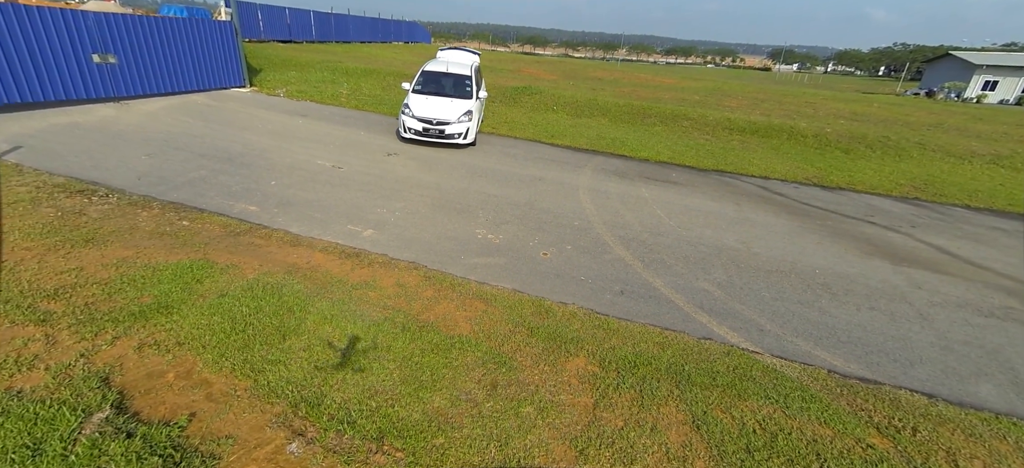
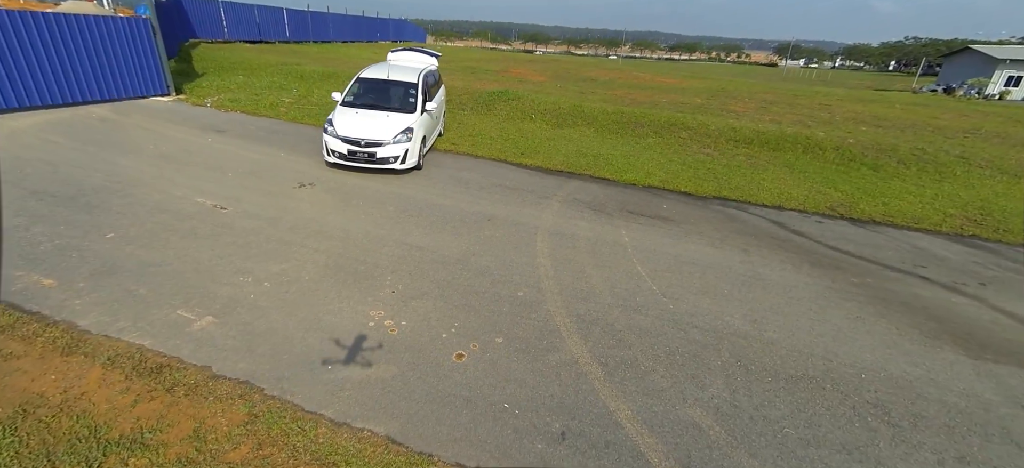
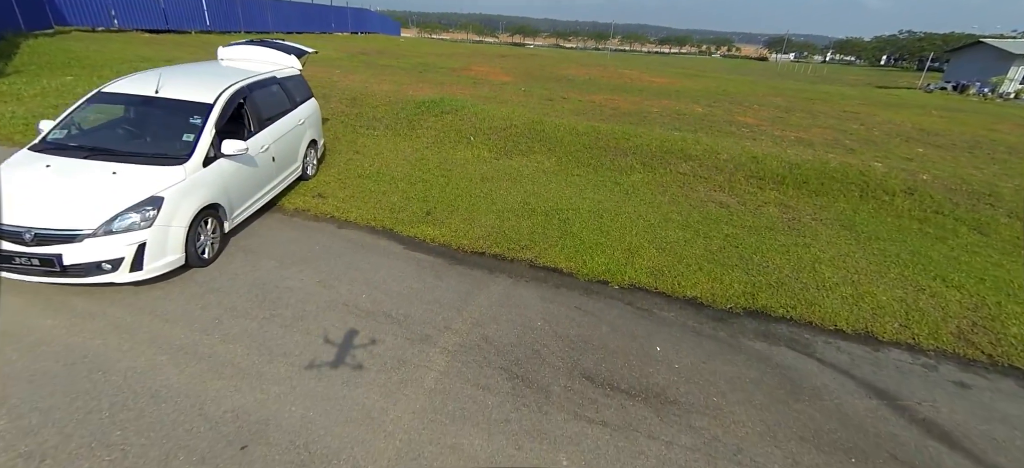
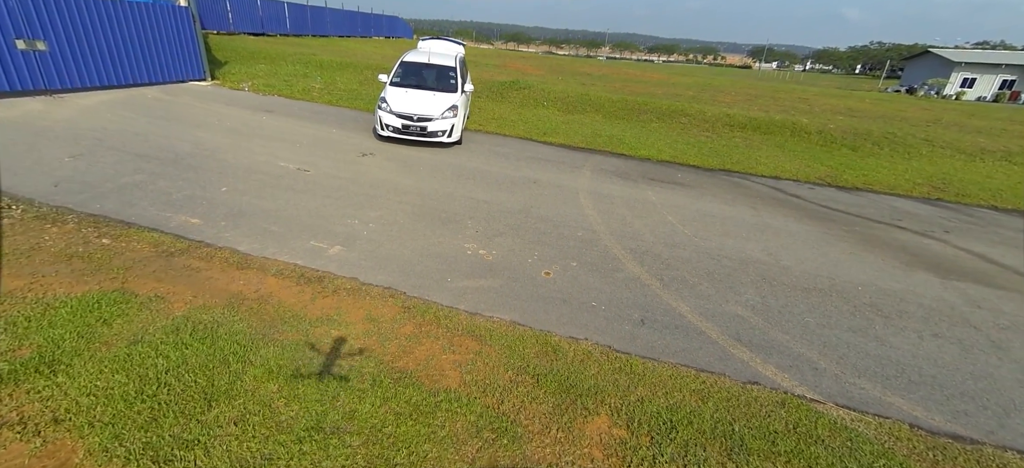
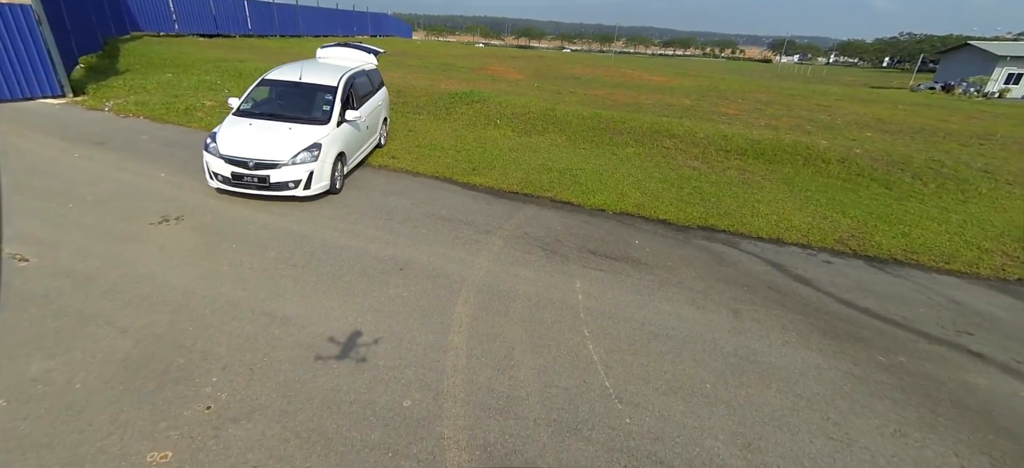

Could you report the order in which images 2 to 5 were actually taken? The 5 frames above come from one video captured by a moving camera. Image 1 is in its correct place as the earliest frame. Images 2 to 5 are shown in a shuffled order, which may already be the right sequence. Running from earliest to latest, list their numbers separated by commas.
4, 2, 5, 3
